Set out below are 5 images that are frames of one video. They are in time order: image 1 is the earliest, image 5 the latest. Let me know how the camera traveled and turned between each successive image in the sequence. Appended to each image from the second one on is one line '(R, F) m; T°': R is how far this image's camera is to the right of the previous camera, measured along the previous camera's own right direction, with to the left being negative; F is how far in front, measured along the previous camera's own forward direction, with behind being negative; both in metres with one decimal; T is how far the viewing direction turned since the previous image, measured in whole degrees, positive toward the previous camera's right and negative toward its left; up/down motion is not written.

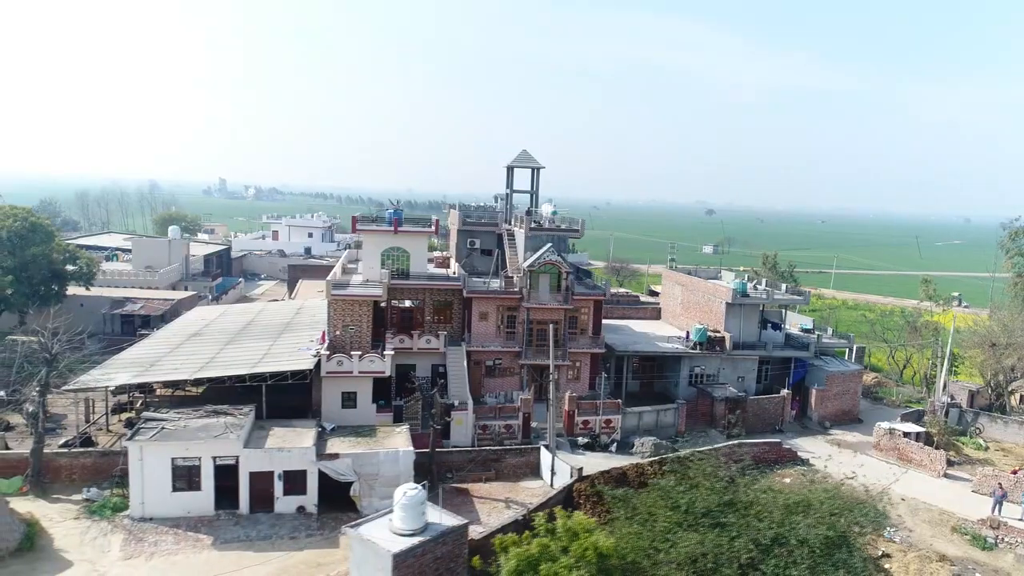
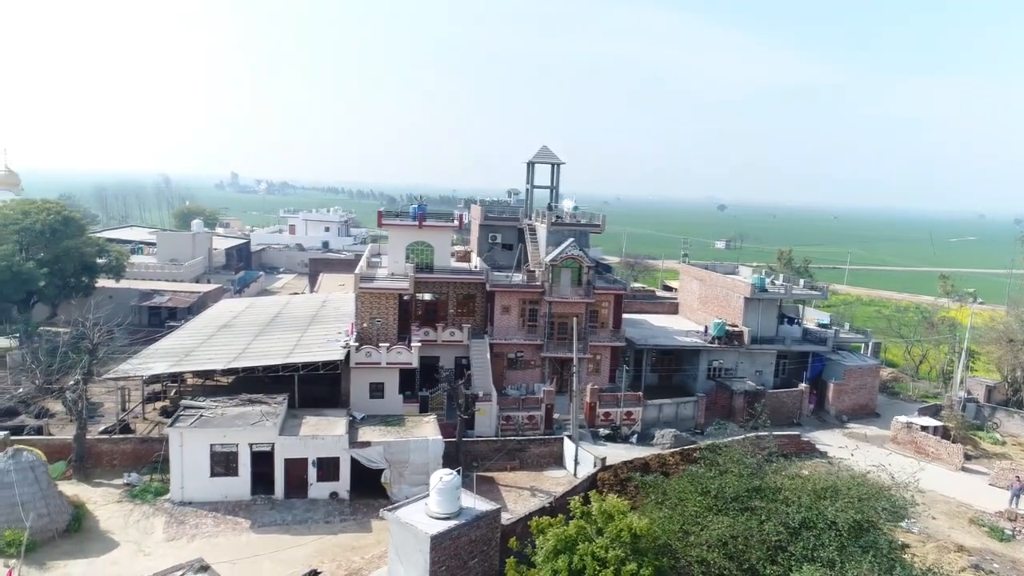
(-0.6, -0.6) m; -1°
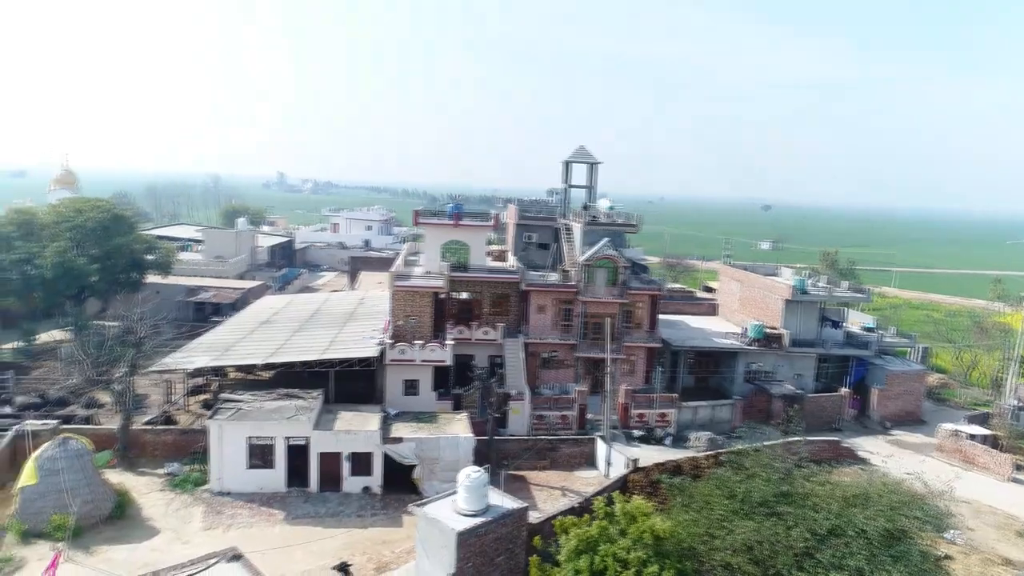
(+0.3, 0.0) m; -3°
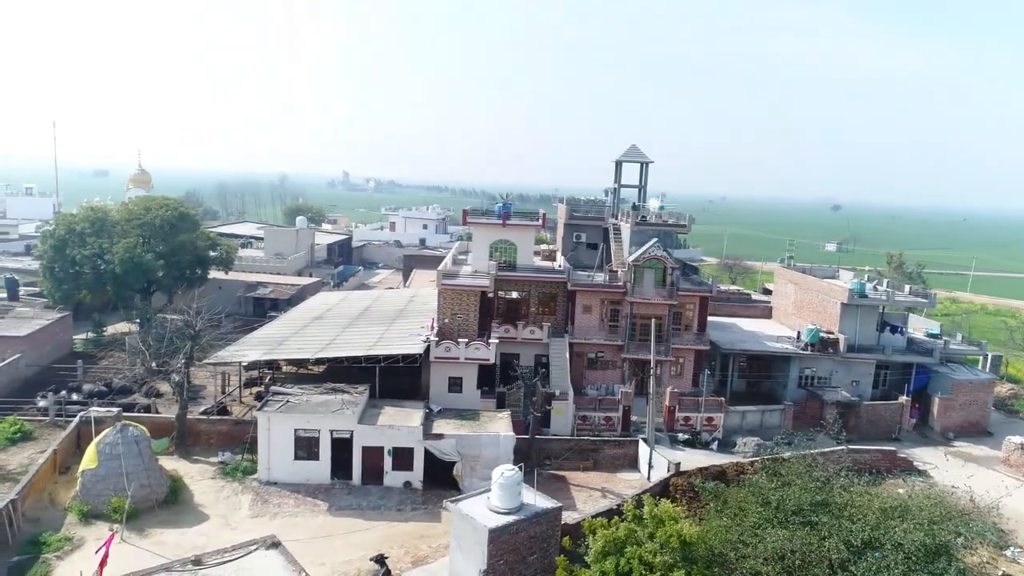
(+0.6, 0.0) m; -5°
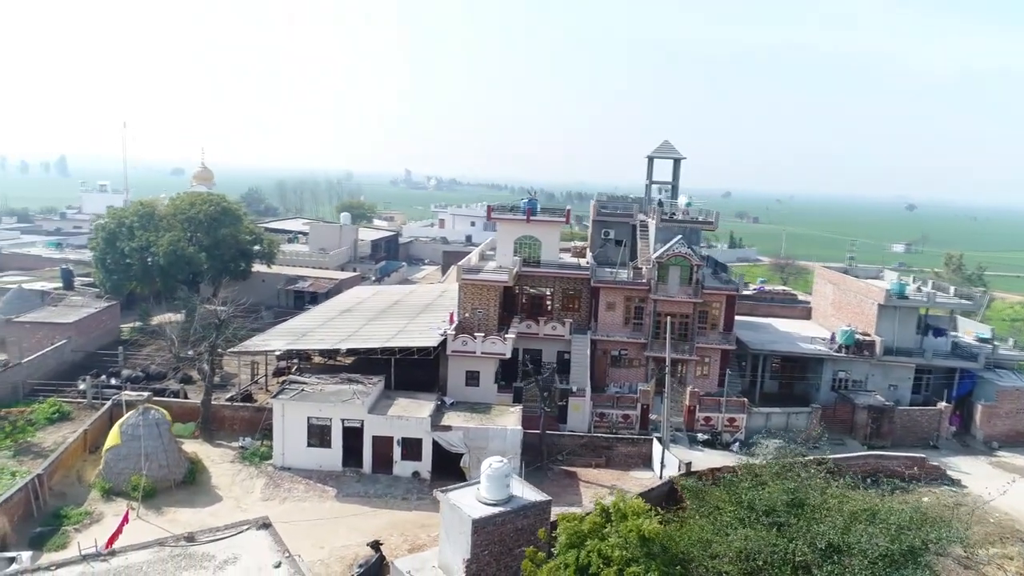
(+1.7, 0.0) m; -5°
